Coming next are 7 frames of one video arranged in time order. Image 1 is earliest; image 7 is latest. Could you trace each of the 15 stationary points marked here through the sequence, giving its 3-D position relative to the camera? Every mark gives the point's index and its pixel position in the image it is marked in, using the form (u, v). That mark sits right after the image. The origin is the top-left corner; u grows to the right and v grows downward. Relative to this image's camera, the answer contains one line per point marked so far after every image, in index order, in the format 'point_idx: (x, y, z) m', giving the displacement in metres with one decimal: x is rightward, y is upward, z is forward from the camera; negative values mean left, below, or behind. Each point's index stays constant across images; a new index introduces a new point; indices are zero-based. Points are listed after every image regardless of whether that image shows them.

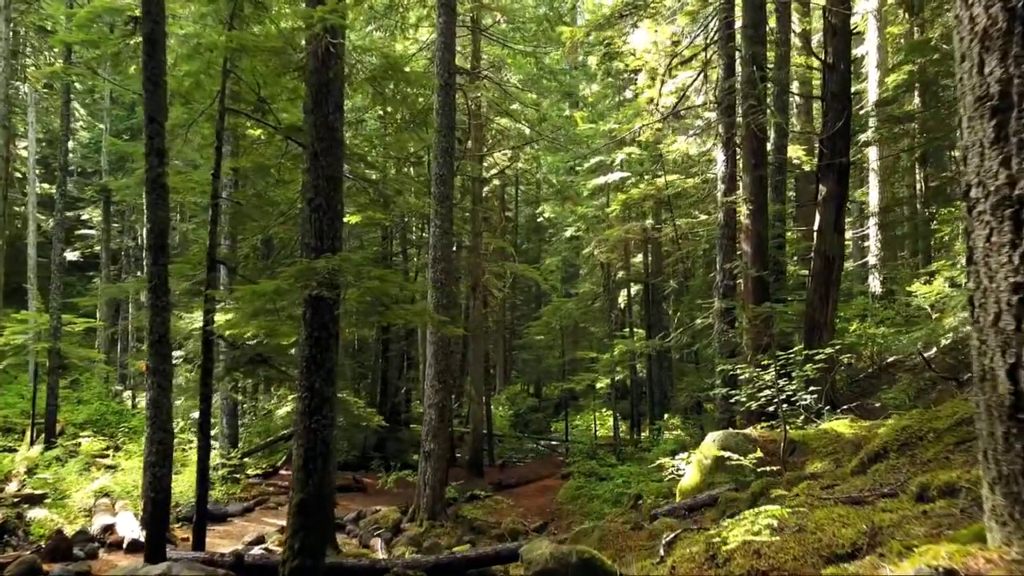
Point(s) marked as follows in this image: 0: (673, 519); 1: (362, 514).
0: (+1.4, -2.0, +6.6) m
1: (-2.5, -3.8, +13.0) m
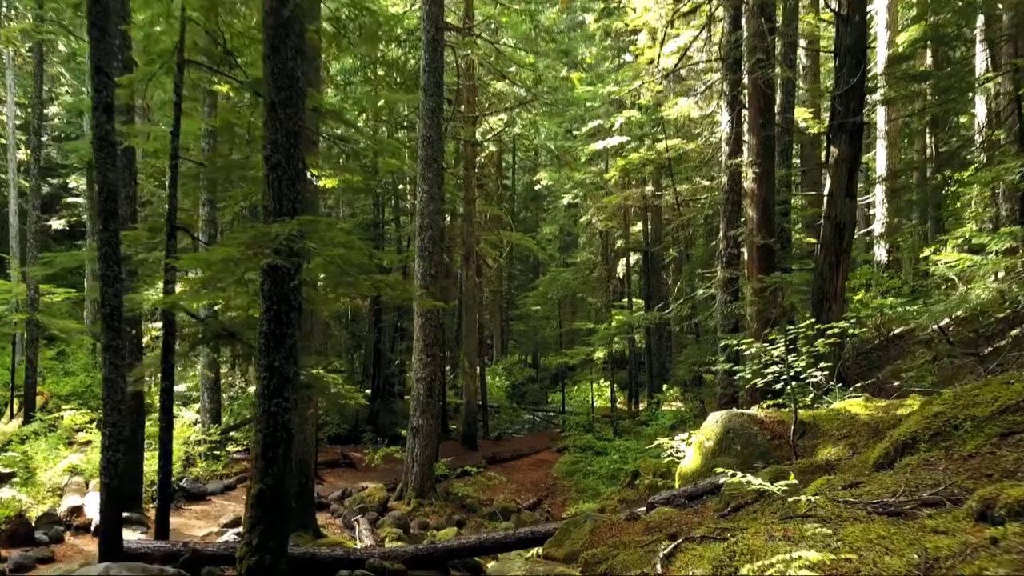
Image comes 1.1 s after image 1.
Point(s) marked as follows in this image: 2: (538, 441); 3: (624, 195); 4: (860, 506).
0: (+1.2, -1.7, +6.1) m
1: (-2.7, -3.3, +12.5) m
2: (+0.6, -3.9, +19.8) m
3: (+2.5, +2.0, +17.0) m
4: (+1.6, -1.0, +3.5) m
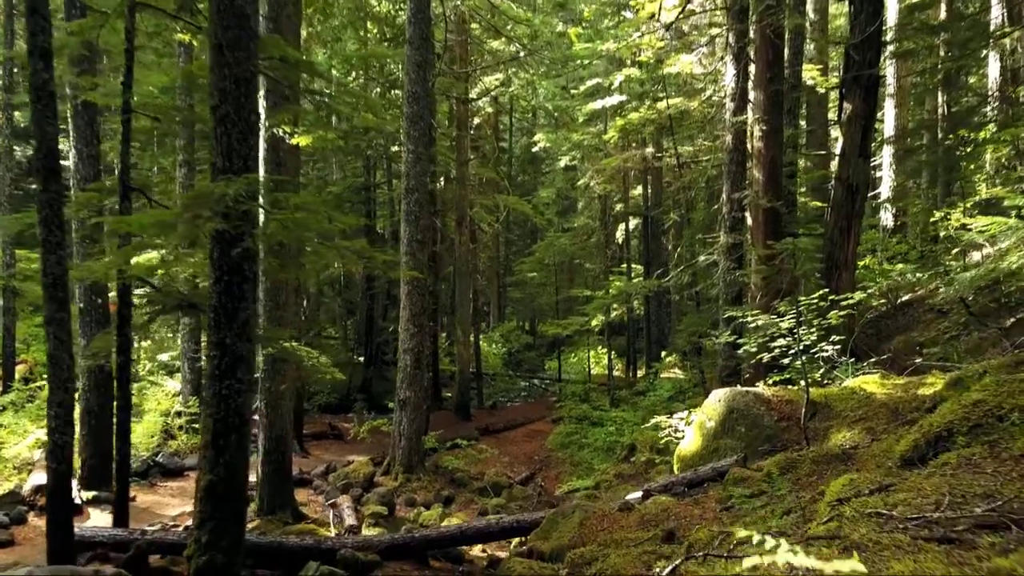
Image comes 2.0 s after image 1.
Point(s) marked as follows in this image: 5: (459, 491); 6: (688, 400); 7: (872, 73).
0: (+1.1, -1.5, +5.5) m
1: (-2.8, -2.8, +12.0) m
2: (+0.5, -3.0, +19.3) m
3: (+2.4, +2.7, +16.2) m
4: (+1.5, -0.9, +3.0) m
5: (-0.8, -3.1, +11.8) m
6: (+3.0, -1.9, +13.3) m
7: (+4.2, +2.5, +9.1) m
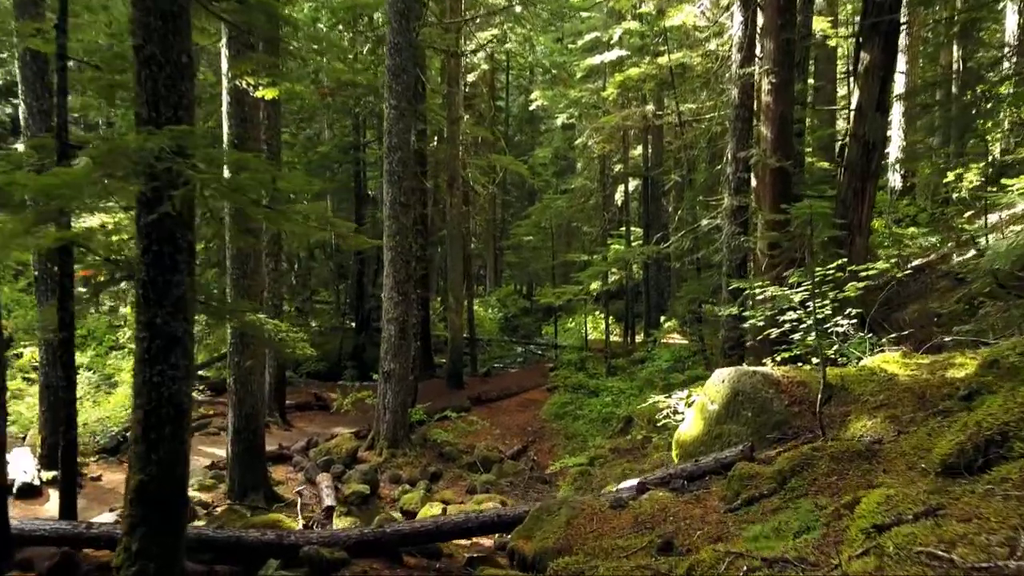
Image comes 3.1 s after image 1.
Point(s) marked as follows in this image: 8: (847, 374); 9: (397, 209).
0: (+1.0, -1.3, +4.9) m
1: (-2.9, -2.3, +11.5) m
2: (+0.4, -2.2, +18.8) m
3: (+2.2, +3.4, +15.4) m
4: (+1.3, -0.8, +2.3) m
5: (-0.9, -2.6, +11.3) m
6: (+2.9, -1.3, +12.8) m
7: (+4.1, +2.9, +8.3) m
8: (+2.4, -0.6, +5.7) m
9: (-1.6, +1.1, +11.0) m
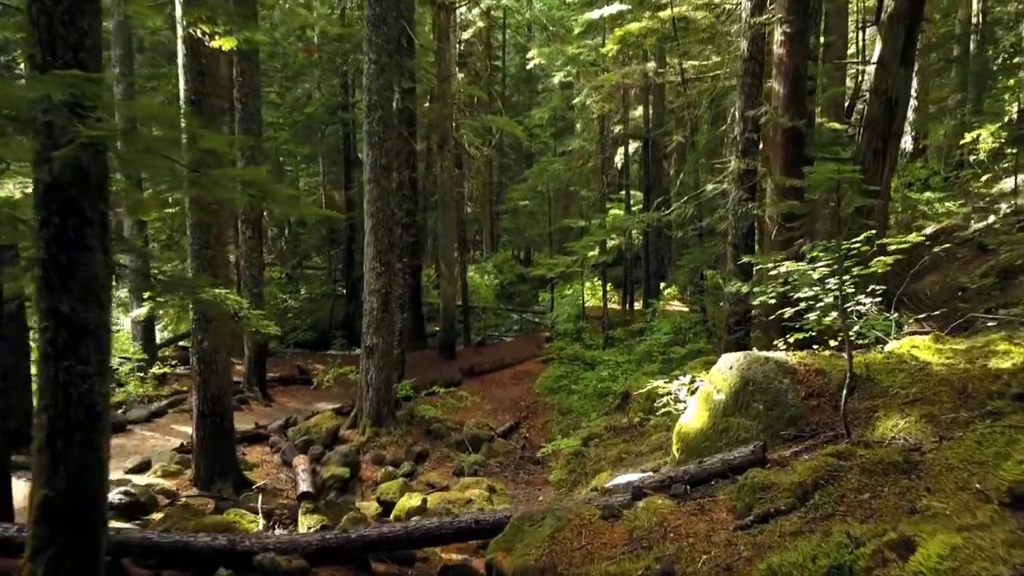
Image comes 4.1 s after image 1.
0: (+0.8, -1.2, +4.3) m
1: (-3.1, -1.8, +10.9) m
2: (+0.2, -1.4, +18.1) m
3: (+2.1, +4.0, +14.5) m
4: (+1.2, -0.8, +1.7) m
5: (-1.1, -2.2, +10.7) m
6: (+2.8, -0.8, +12.1) m
7: (+4.0, +3.2, +7.5) m
8: (+2.3, -0.5, +5.0) m
9: (-1.8, +1.5, +10.3) m
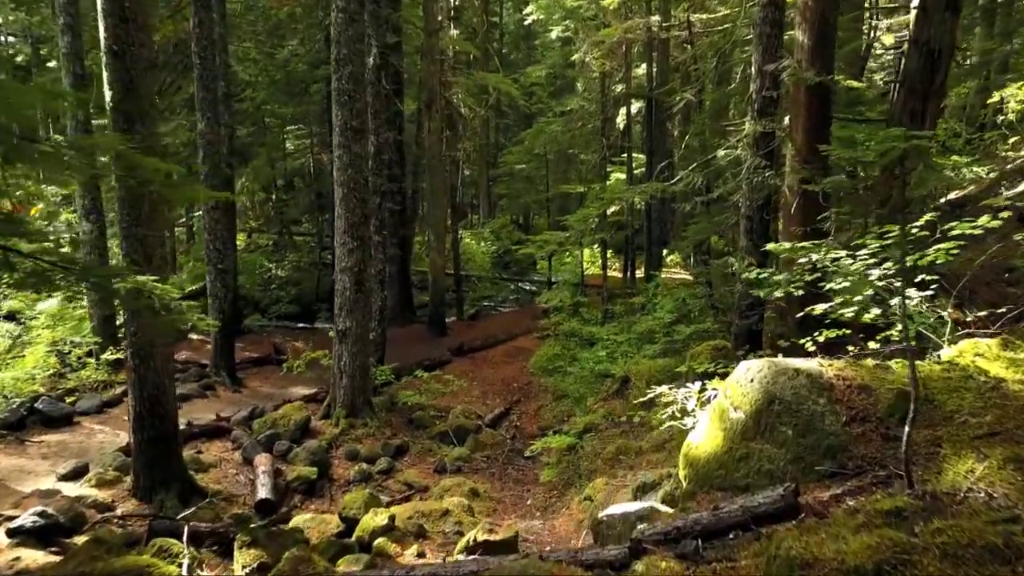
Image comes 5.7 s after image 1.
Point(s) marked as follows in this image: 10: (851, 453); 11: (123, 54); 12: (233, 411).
0: (+0.7, -1.2, +3.3) m
1: (-3.2, -1.5, +10.0) m
2: (+0.1, -0.7, +17.2) m
3: (+2.0, +4.5, +13.3) m
4: (+1.0, -1.0, +0.7) m
5: (-1.2, -1.9, +9.8) m
6: (+2.6, -0.5, +11.1) m
7: (+3.8, +3.3, +6.3) m
8: (+2.2, -0.5, +4.0) m
9: (-1.9, +1.8, +9.2) m
10: (+1.7, -0.8, +3.8) m
11: (-3.1, +1.9, +6.3) m
12: (-3.6, -1.6, +10.0) m
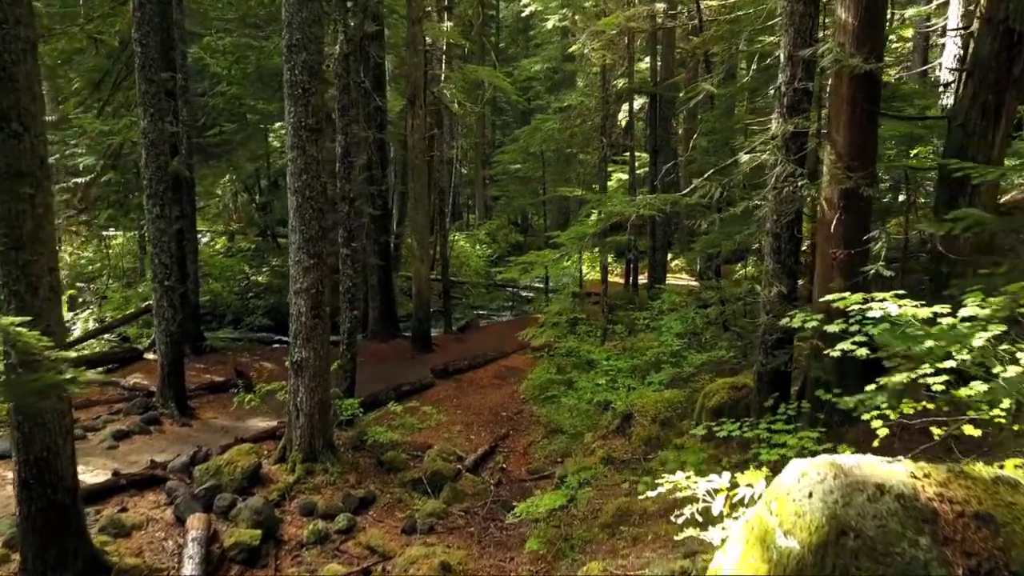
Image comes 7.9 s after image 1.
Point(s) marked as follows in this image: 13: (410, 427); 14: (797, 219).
0: (+0.5, -1.5, +2.0) m
1: (-3.4, -1.8, +8.7) m
2: (0.0, -1.0, +15.9) m
3: (+1.8, +4.3, +12.0) m
4: (+0.8, -1.3, -0.6) m
5: (-1.4, -2.1, +8.5) m
6: (+2.5, -0.7, +9.8) m
7: (+3.6, +3.0, +4.9) m
8: (+2.0, -0.7, +2.7) m
9: (-2.1, +1.5, +7.9) m
10: (+1.5, -1.1, +2.5) m
11: (-3.3, +1.6, +5.0) m
12: (-3.8, -1.8, +8.7) m
13: (-1.3, -1.8, +10.1) m
14: (+2.4, +0.6, +6.6) m
